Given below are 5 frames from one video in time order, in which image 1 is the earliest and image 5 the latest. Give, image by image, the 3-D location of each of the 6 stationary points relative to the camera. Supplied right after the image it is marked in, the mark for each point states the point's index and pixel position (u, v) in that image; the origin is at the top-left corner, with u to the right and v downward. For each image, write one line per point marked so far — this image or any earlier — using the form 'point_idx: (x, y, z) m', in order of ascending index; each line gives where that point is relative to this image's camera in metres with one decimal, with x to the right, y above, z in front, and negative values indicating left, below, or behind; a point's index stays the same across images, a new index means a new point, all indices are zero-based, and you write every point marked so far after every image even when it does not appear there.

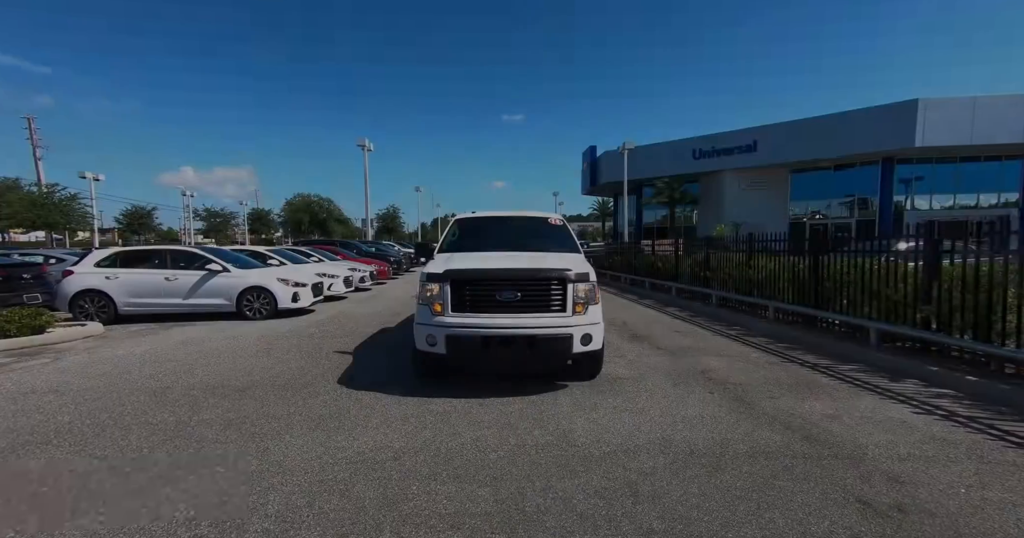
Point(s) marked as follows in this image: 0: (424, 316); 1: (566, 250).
0: (-1.0, -0.5, +5.0) m
1: (+0.8, +0.3, +6.6) m
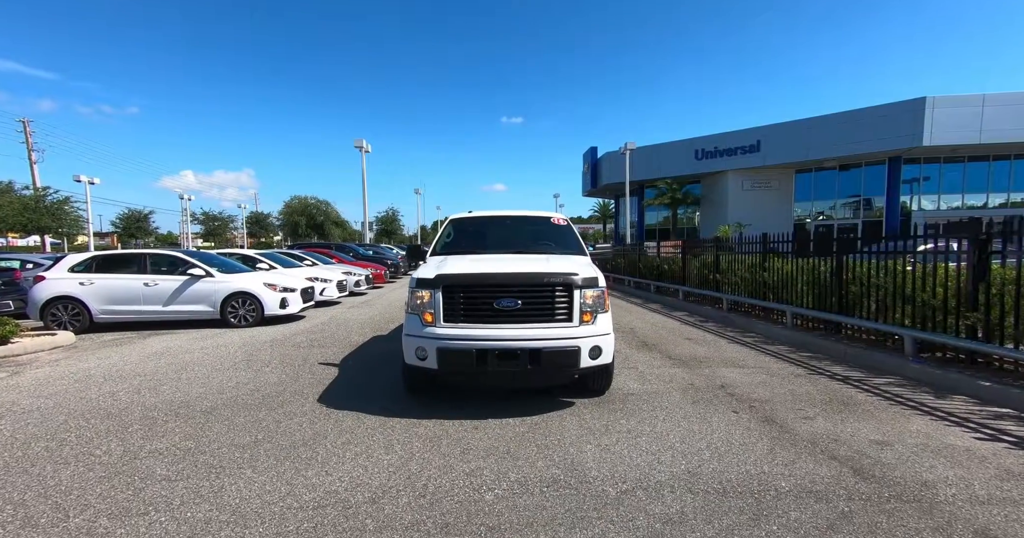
0: (-1.0, -0.6, +4.5) m
1: (+0.8, +0.2, +6.0) m
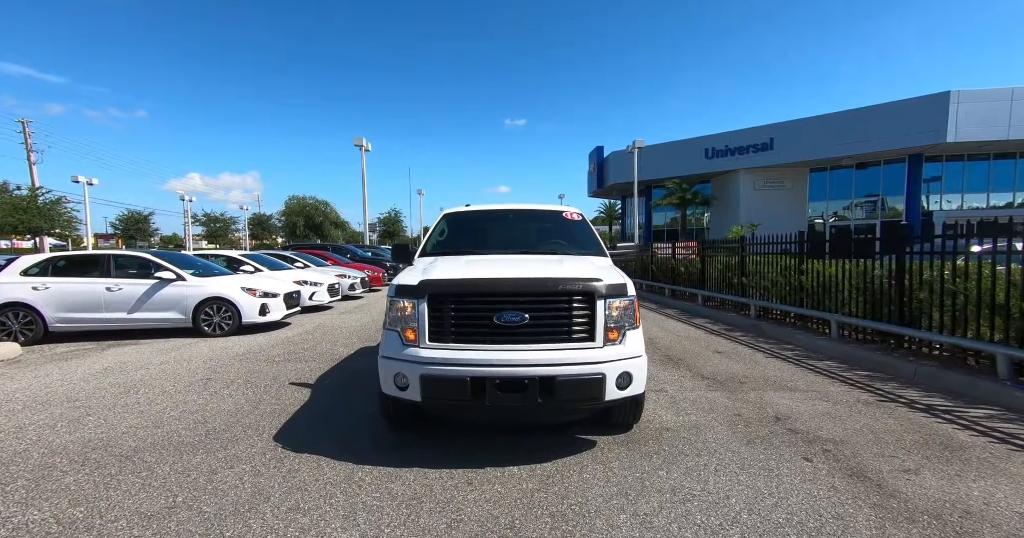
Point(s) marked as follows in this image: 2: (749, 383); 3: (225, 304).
0: (-0.9, -0.6, +3.6) m
1: (+0.8, +0.2, +5.1) m
2: (+2.7, -1.3, +5.2) m
3: (-5.2, -0.6, +8.4) m
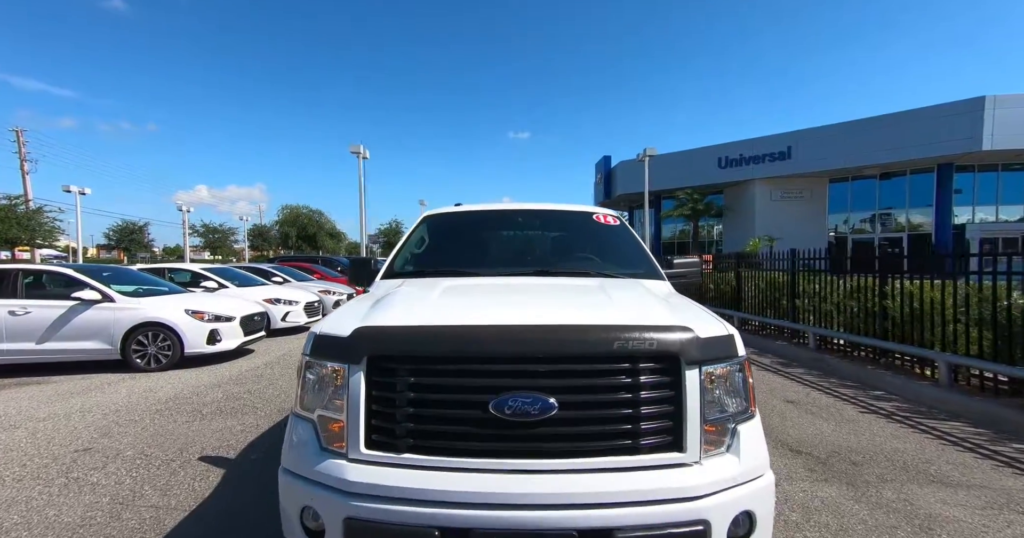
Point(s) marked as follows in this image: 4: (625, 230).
0: (-0.9, -0.8, +1.9) m
1: (+0.9, 0.0, +3.4) m
2: (+2.7, -1.5, +3.5) m
3: (-5.2, -0.9, +6.8) m
4: (+1.0, +0.3, +4.0) m
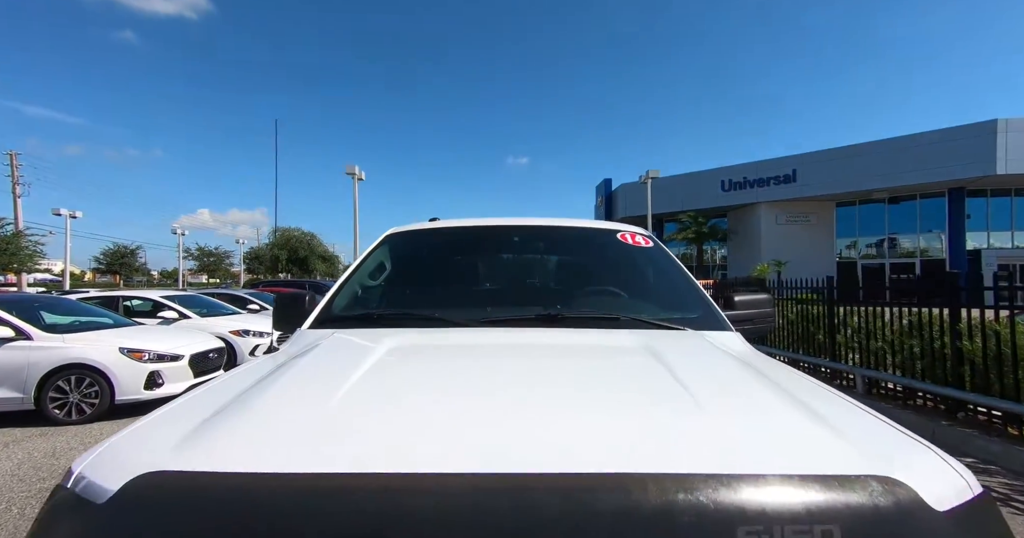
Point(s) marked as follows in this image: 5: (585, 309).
0: (-0.9, -0.9, +0.8) m
1: (+0.9, -0.2, +2.3) m
2: (+2.7, -1.7, +2.4) m
3: (-5.2, -1.3, +5.7) m
4: (+0.9, +0.1, +2.9) m
5: (+0.4, -0.2, +2.3) m
